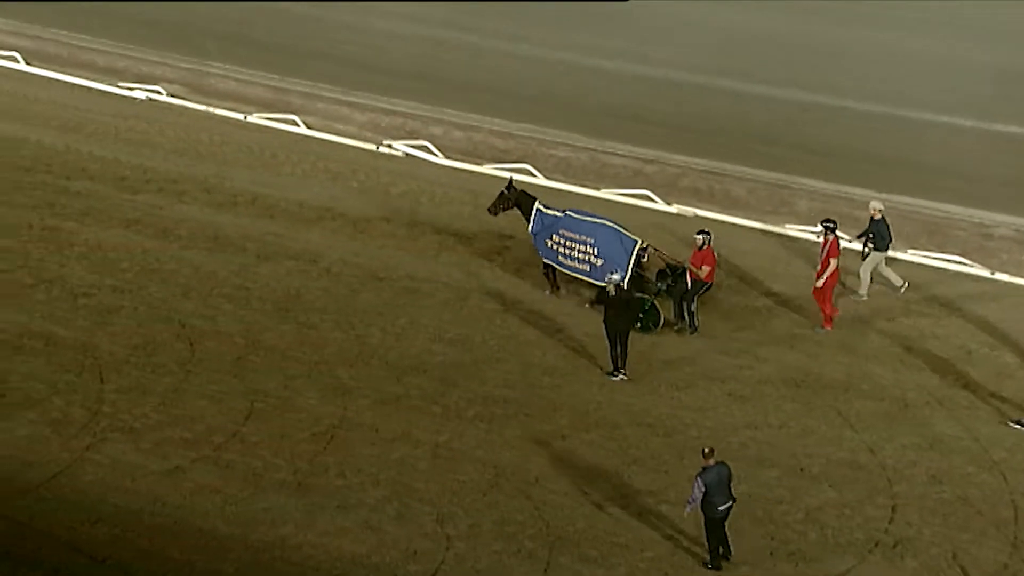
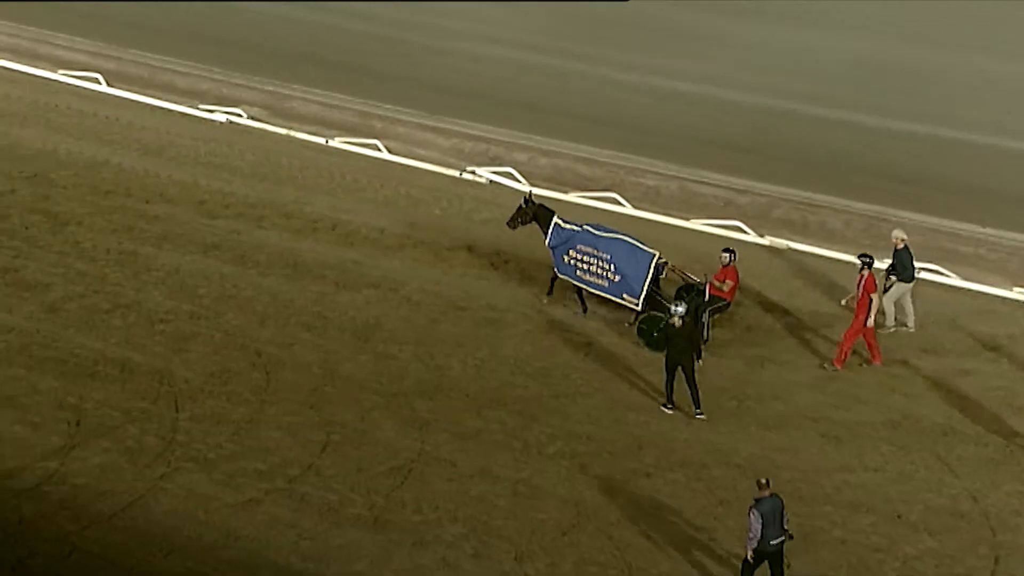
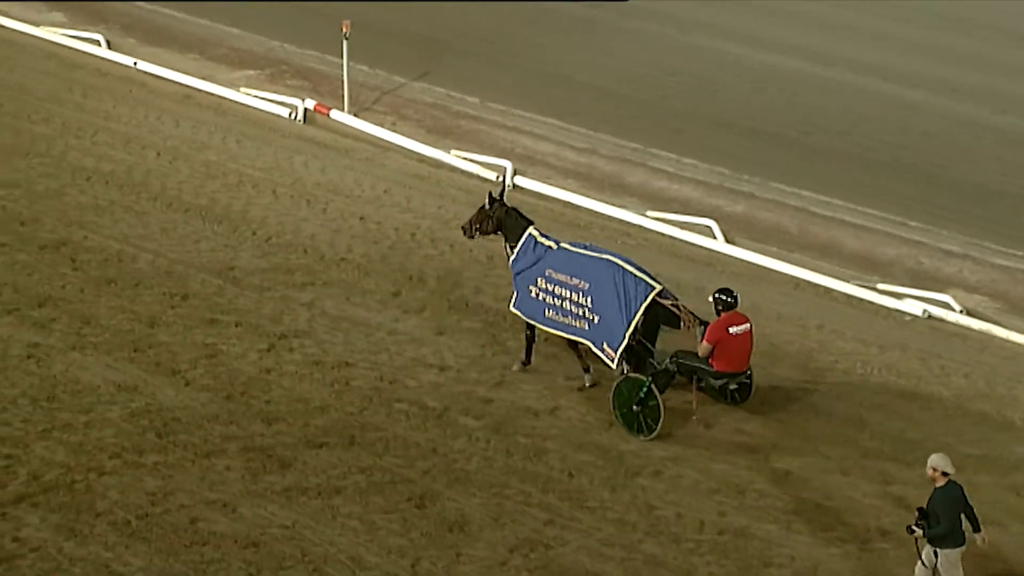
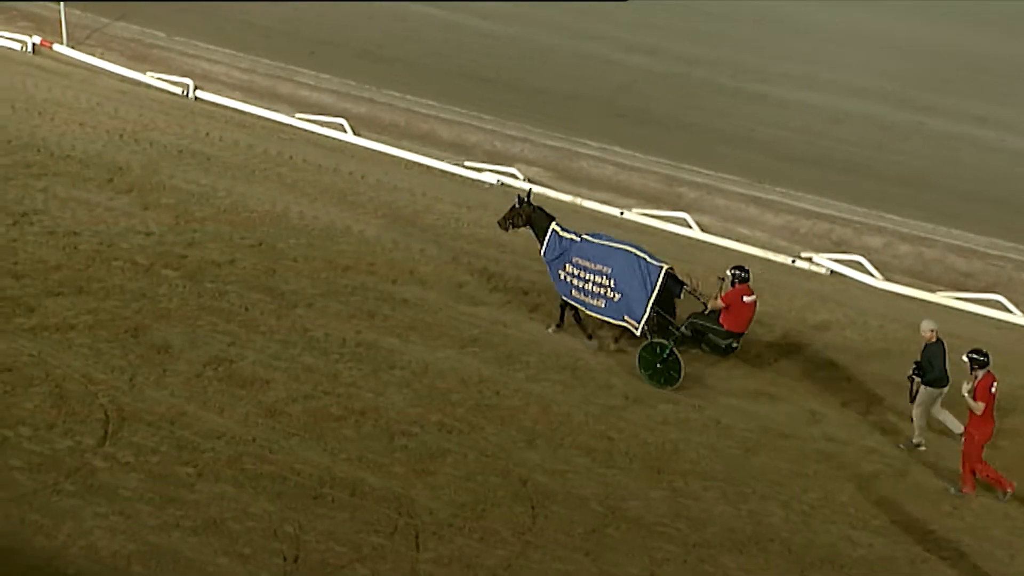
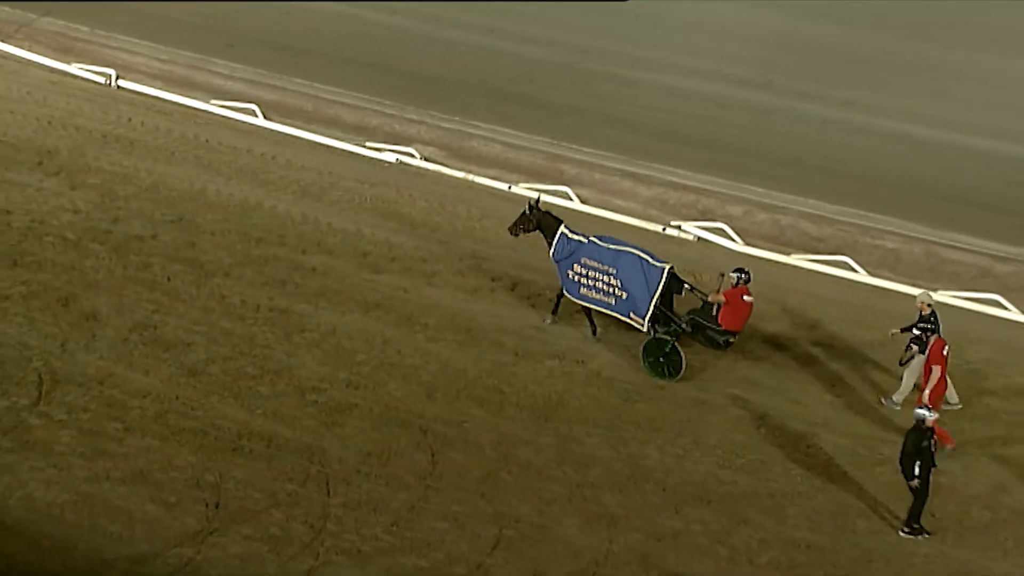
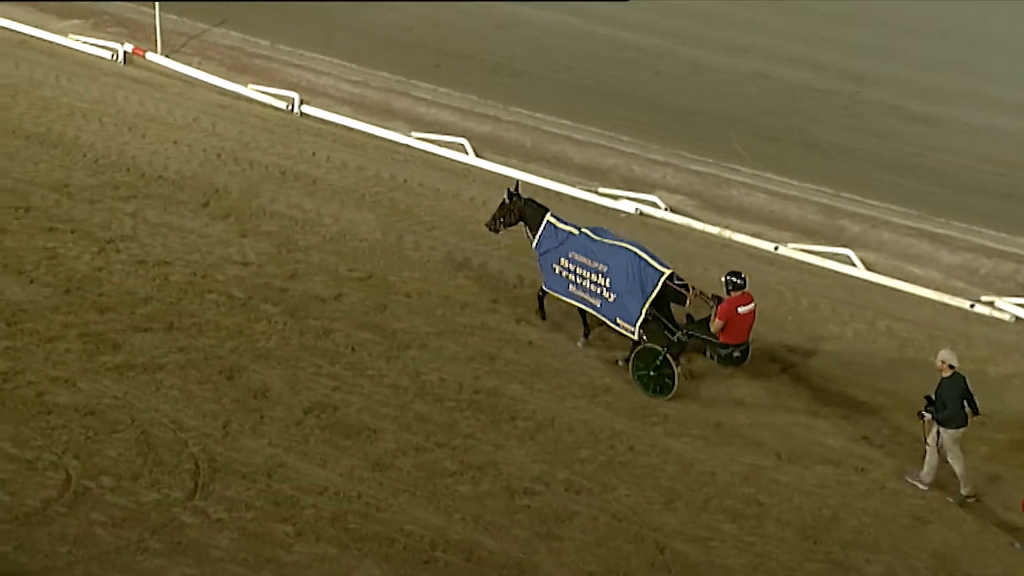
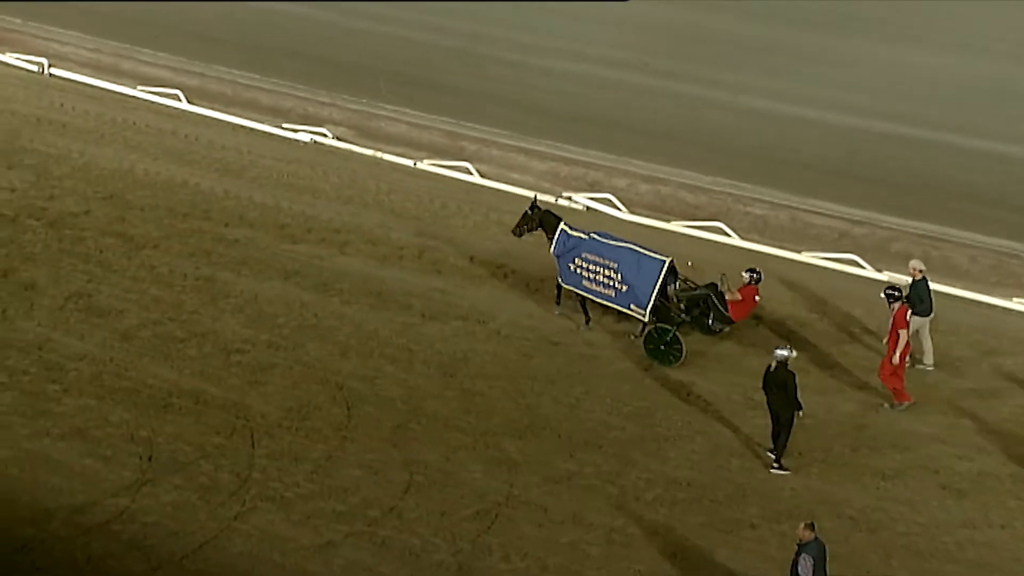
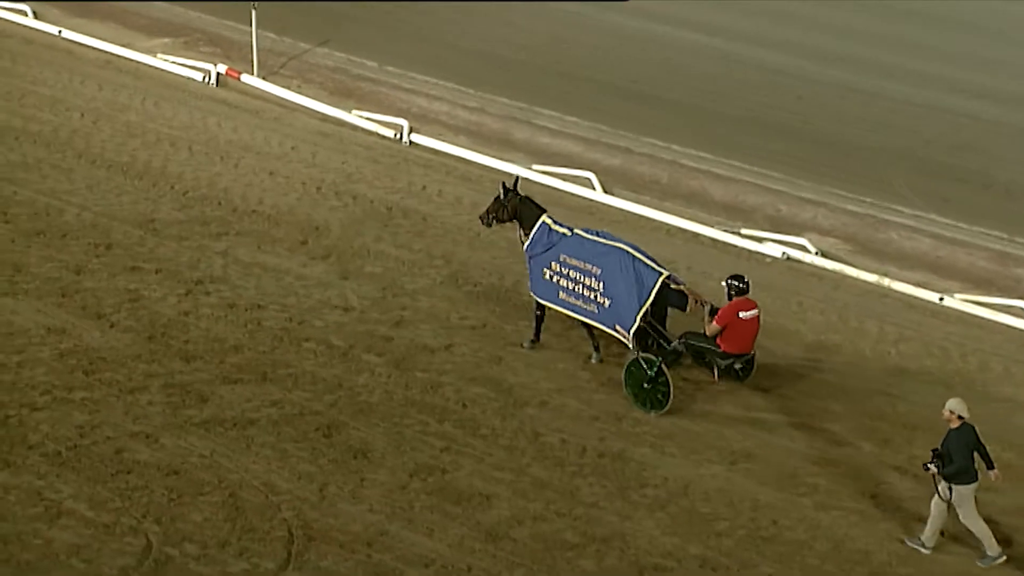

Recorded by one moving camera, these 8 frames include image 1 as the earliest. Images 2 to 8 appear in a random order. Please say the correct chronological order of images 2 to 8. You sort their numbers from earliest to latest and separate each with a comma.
2, 7, 5, 4, 6, 8, 3
